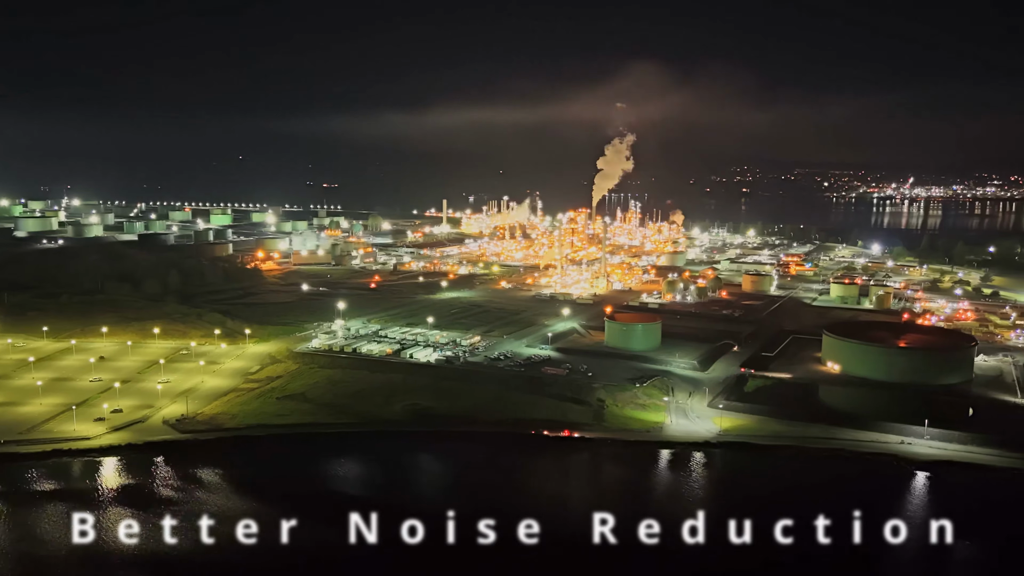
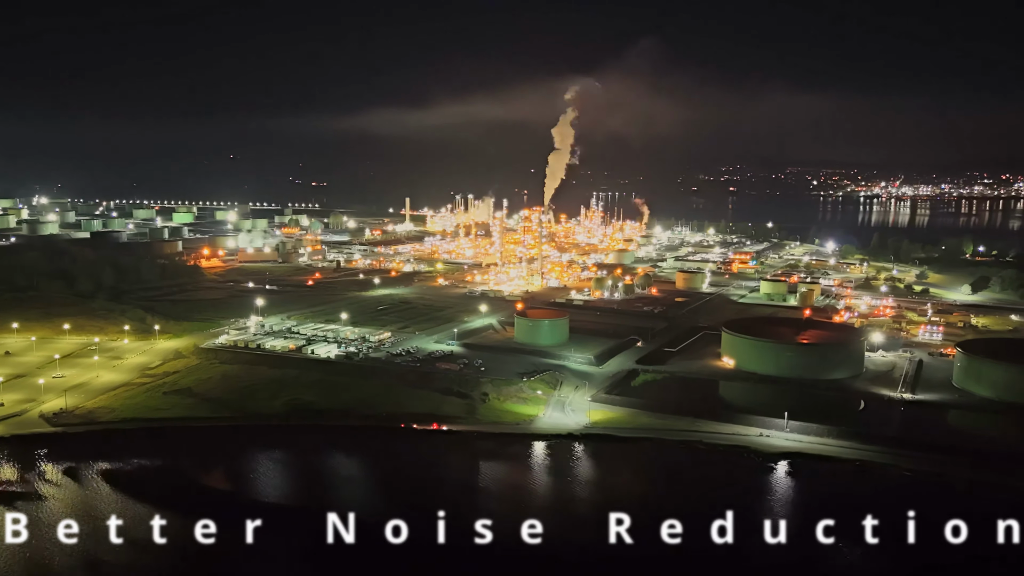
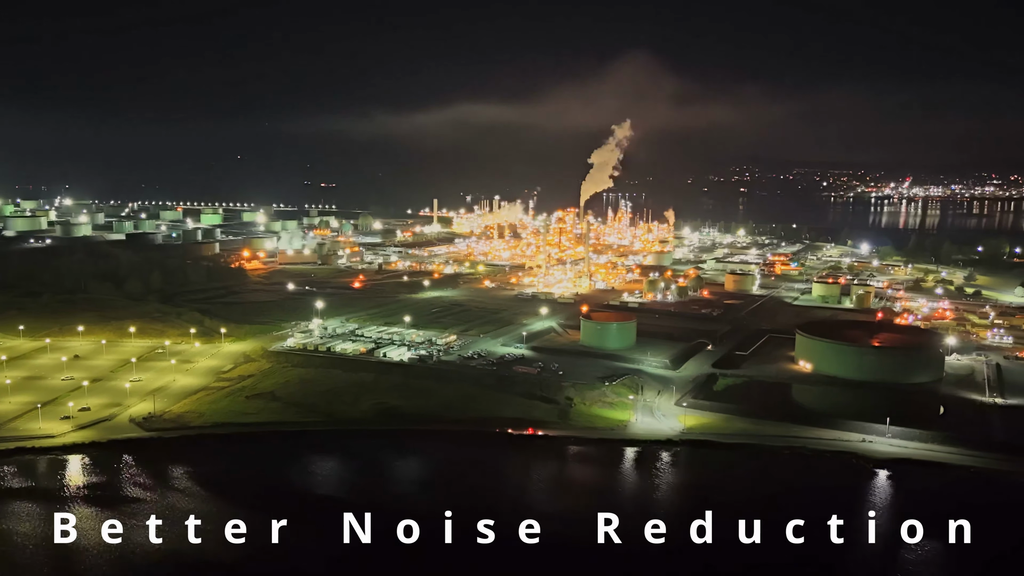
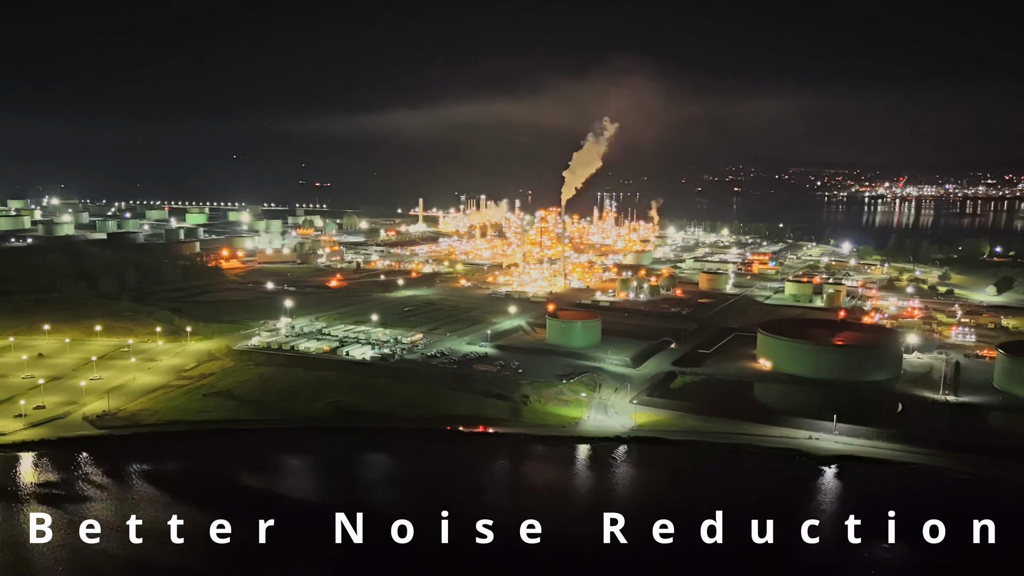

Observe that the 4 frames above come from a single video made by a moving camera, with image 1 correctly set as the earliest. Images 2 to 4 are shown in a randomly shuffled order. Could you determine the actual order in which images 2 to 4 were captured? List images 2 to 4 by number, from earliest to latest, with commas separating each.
3, 4, 2
